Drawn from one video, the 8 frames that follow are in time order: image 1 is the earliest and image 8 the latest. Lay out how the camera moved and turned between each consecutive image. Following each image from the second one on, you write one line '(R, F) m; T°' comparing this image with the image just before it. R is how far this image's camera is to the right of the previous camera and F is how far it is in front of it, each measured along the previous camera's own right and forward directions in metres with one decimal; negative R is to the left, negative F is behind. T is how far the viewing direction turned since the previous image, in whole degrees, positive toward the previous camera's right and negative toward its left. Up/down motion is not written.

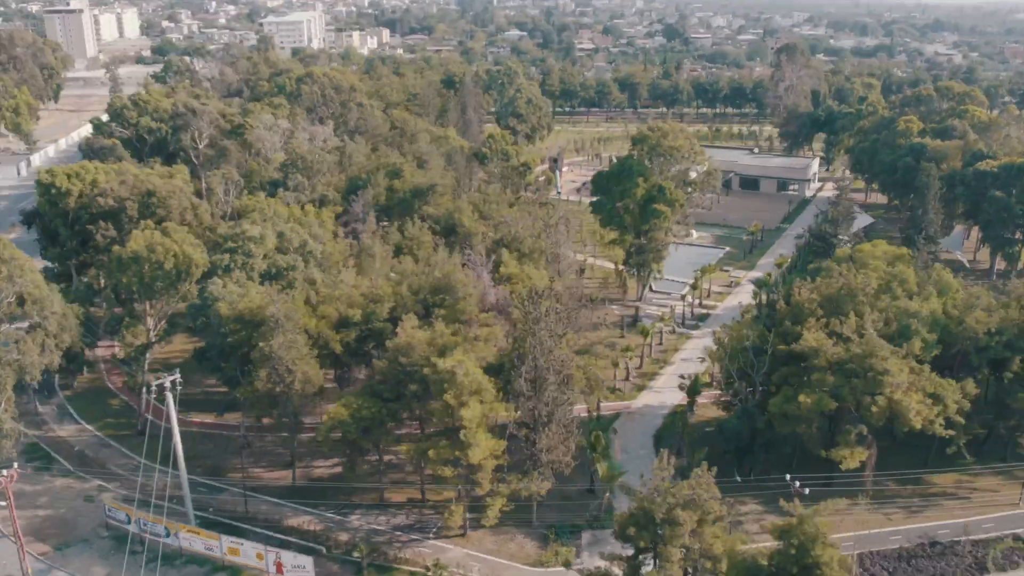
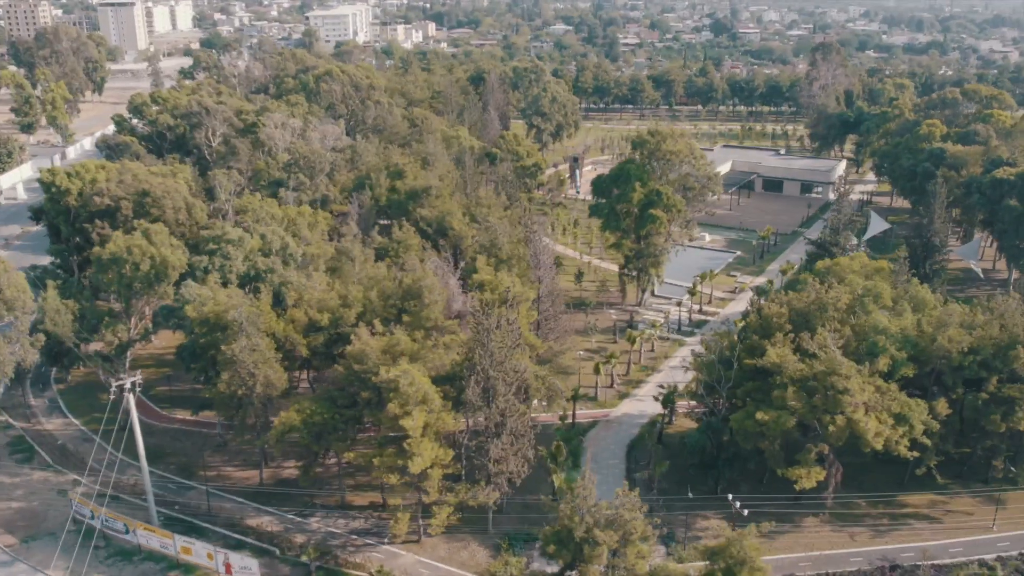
(+3.0, +0.1) m; -3°
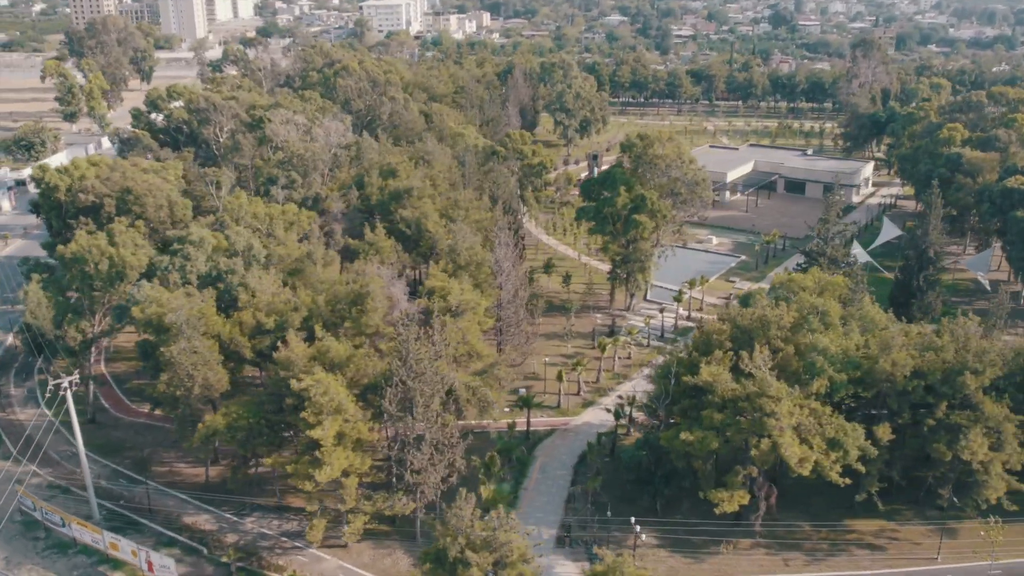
(+4.3, +0.3) m; -4°
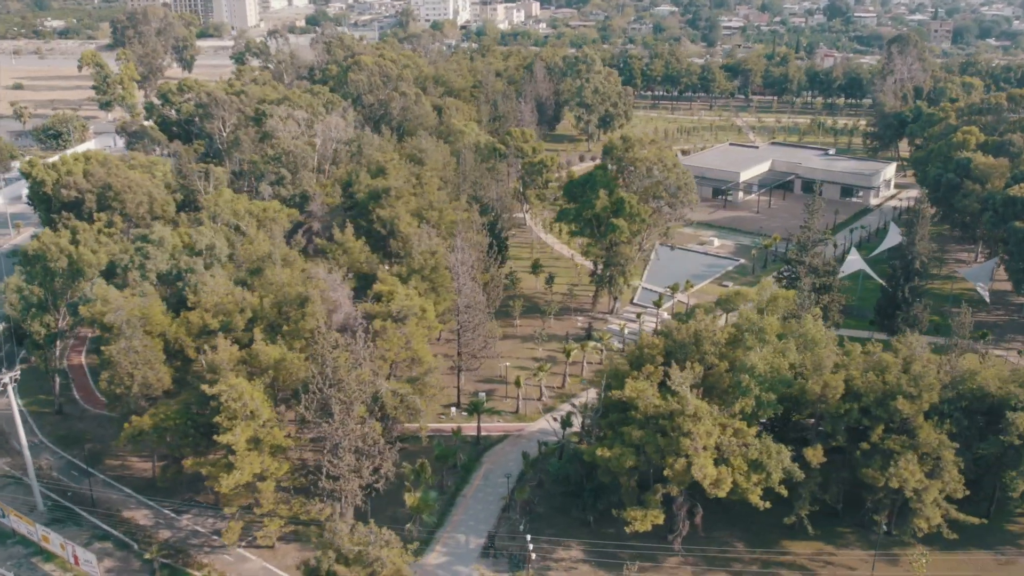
(+4.3, +0.3) m; -4°
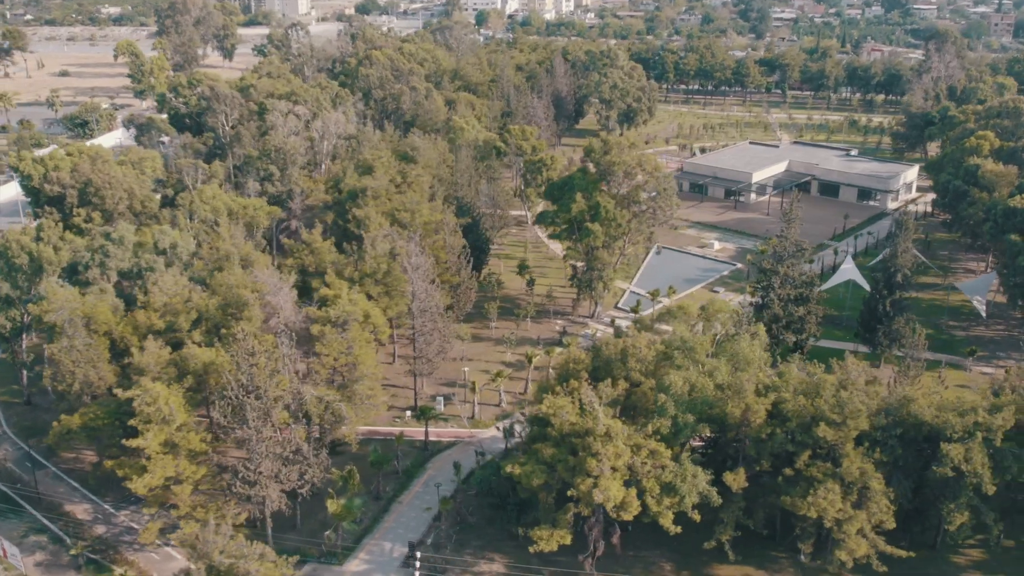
(+4.4, +0.4) m; -4°
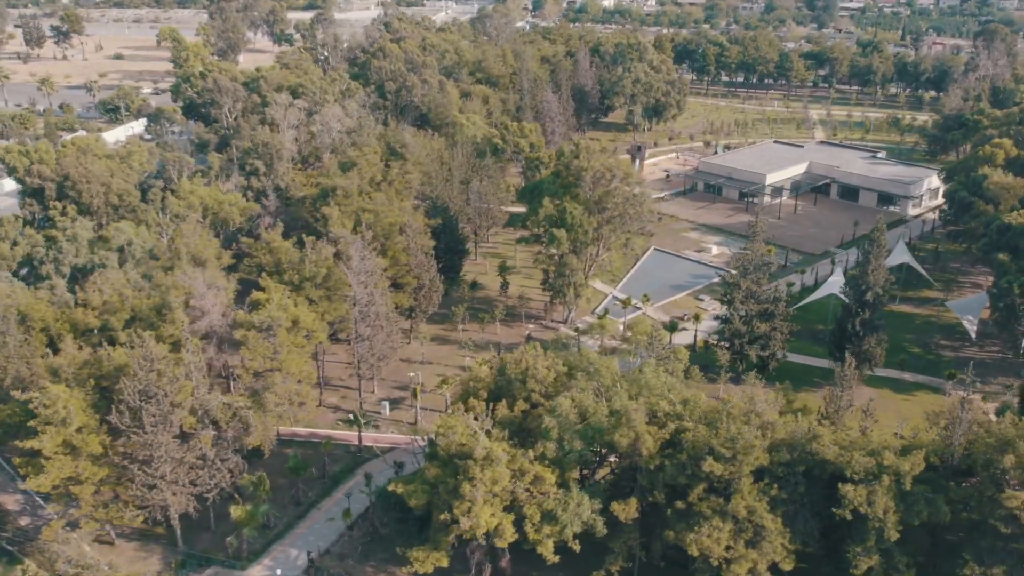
(+5.5, +0.7) m; -5°
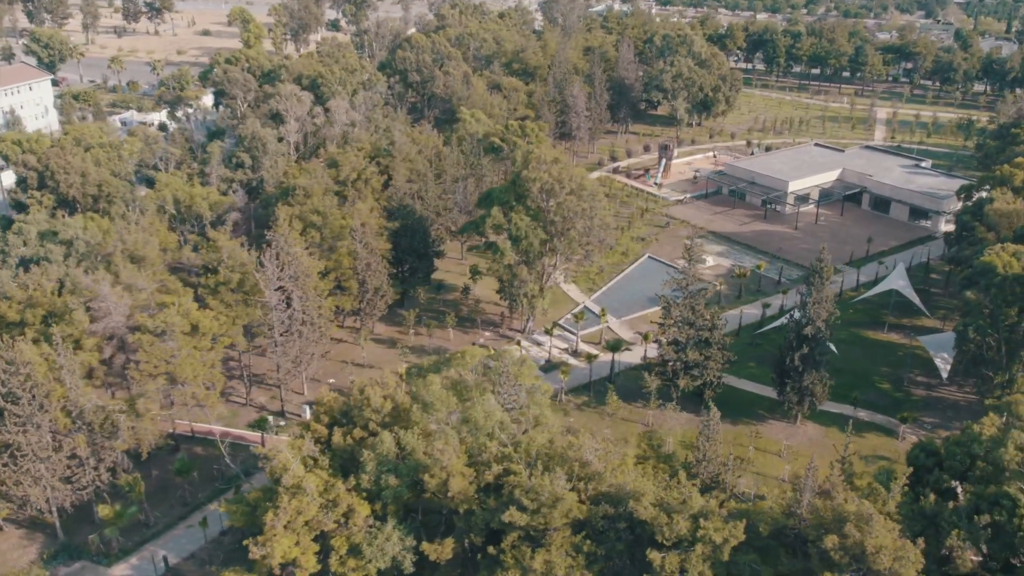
(+8.5, +1.2) m; -8°
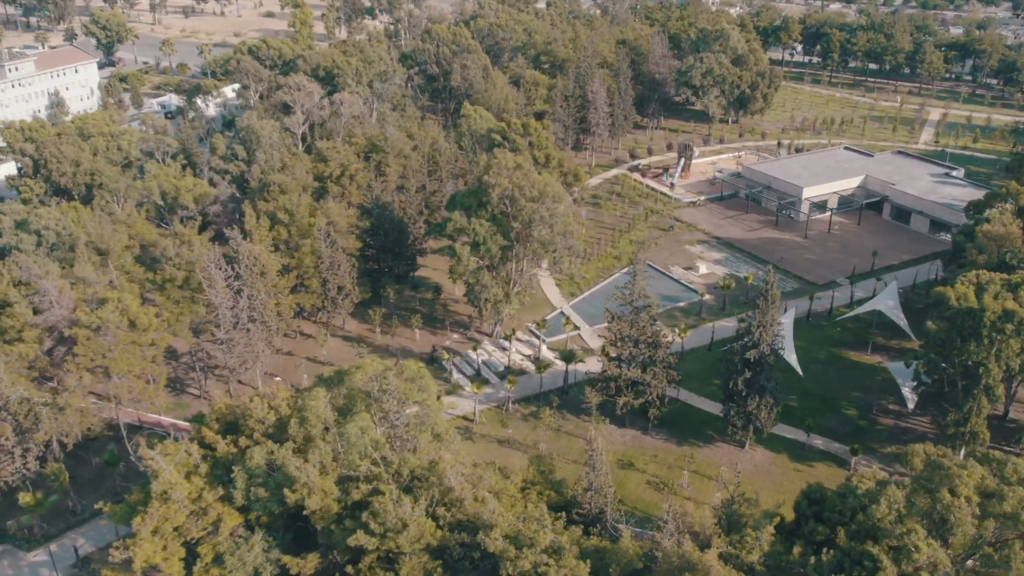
(+6.3, +0.6) m; -6°
